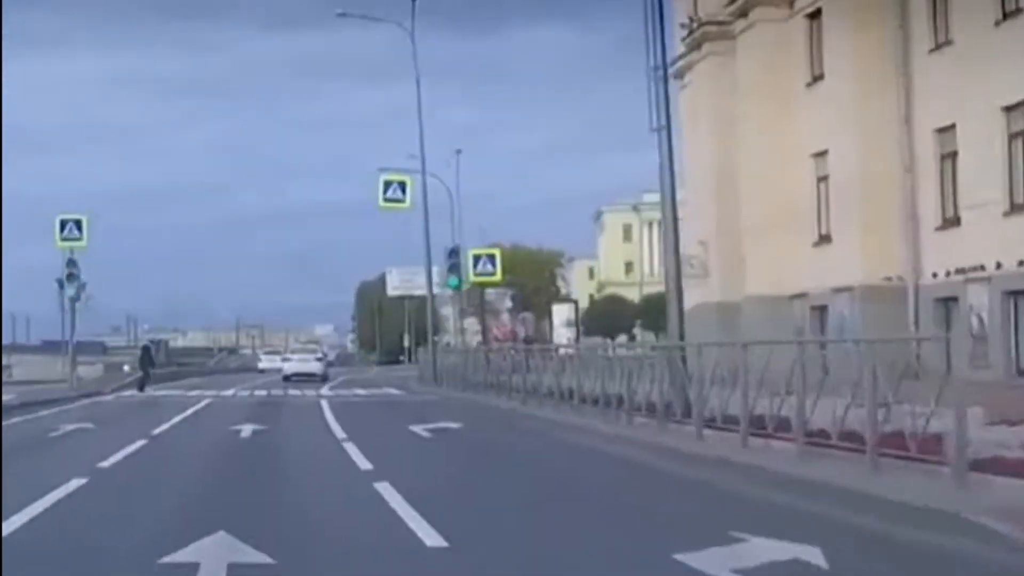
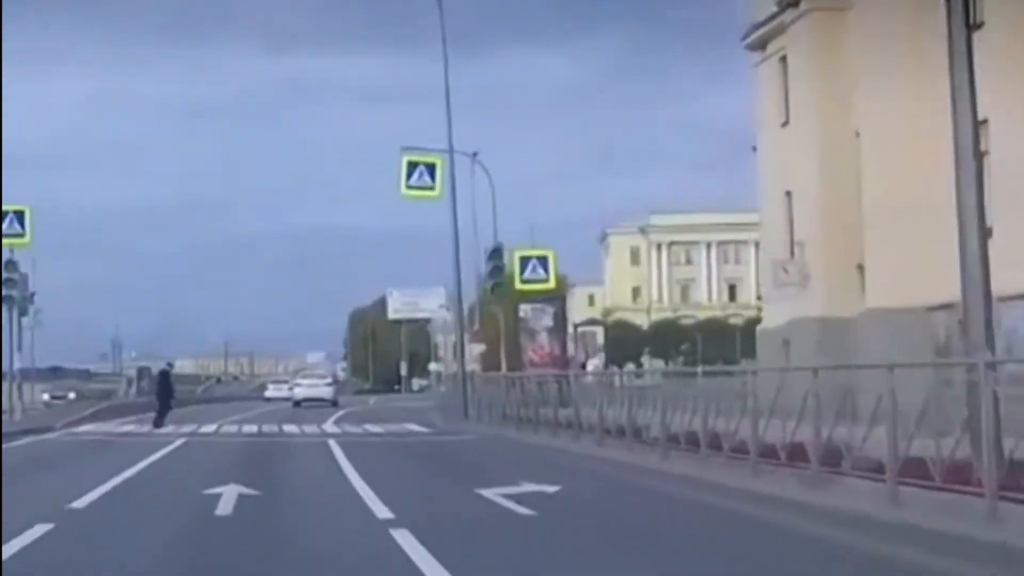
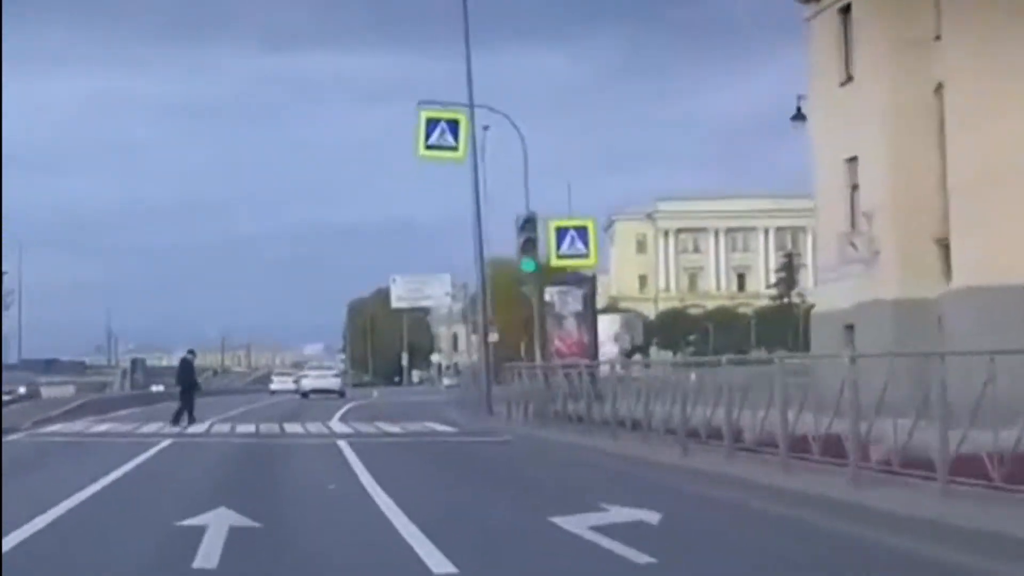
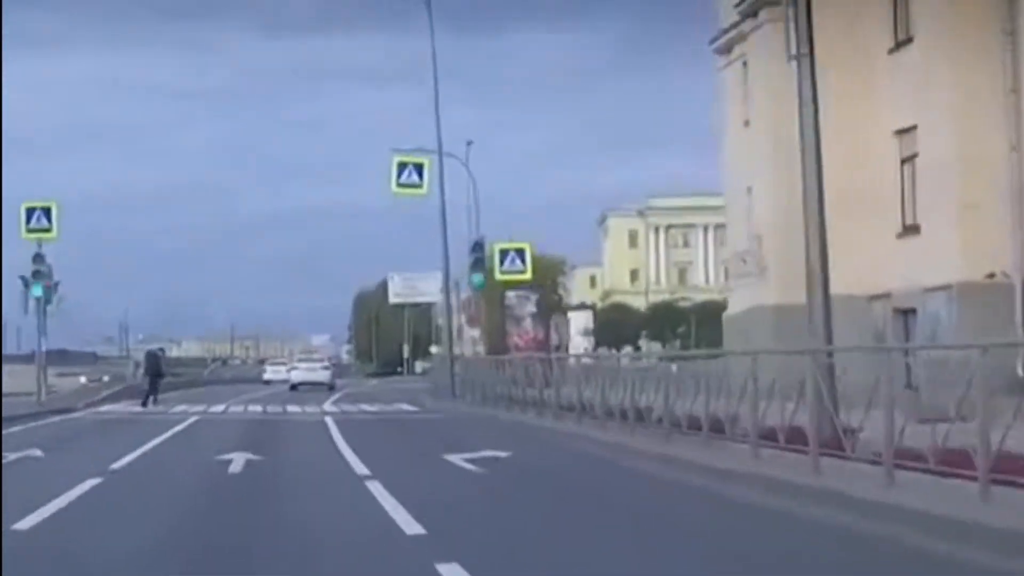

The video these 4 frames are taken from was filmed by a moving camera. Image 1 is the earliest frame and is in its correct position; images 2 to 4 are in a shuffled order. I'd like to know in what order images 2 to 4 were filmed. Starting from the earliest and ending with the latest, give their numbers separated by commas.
4, 2, 3
